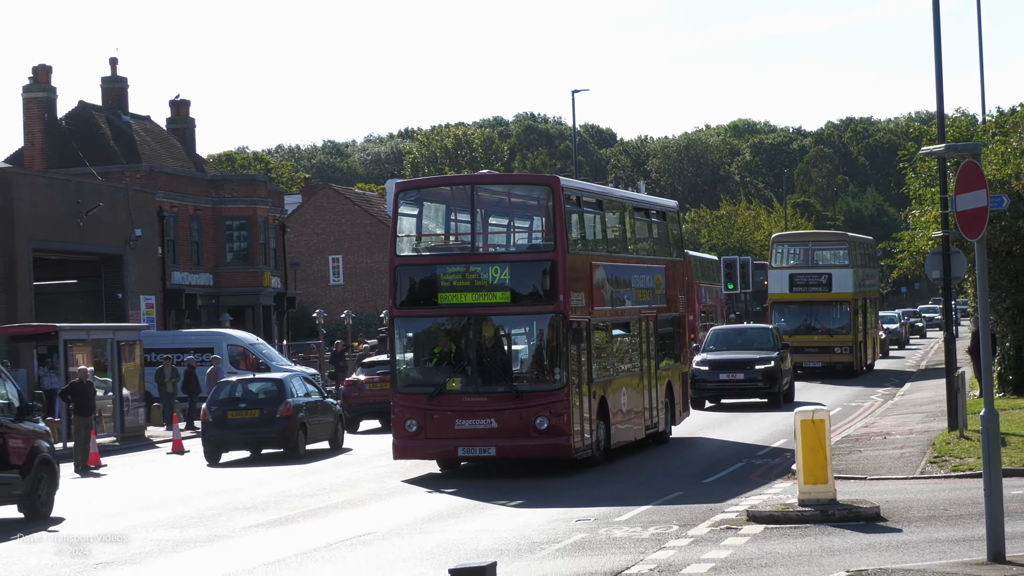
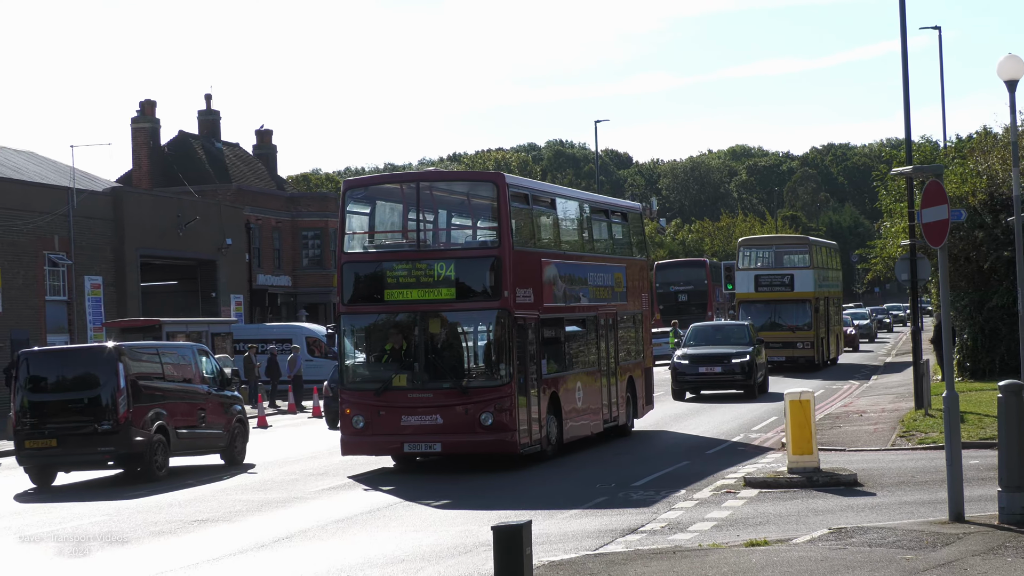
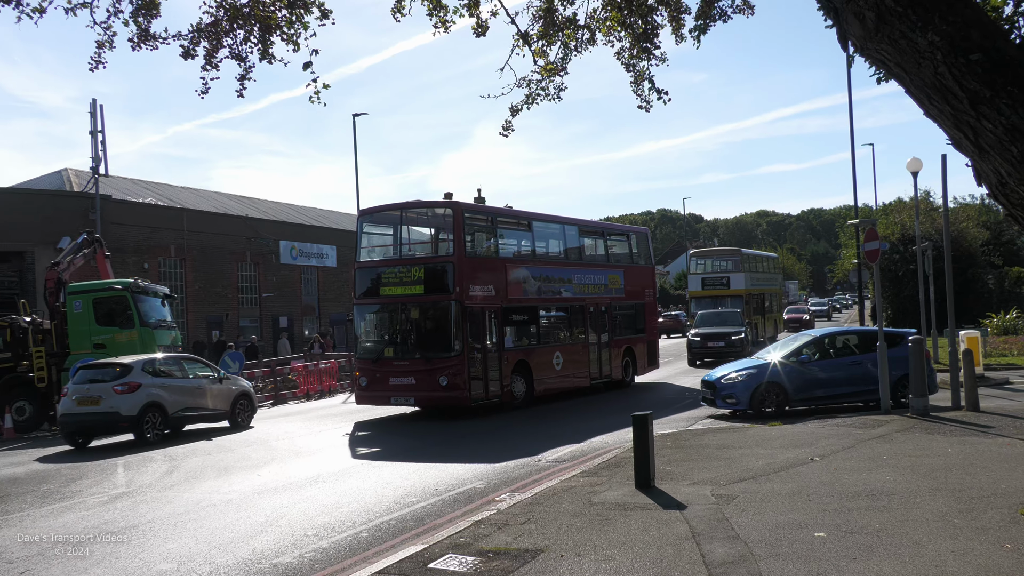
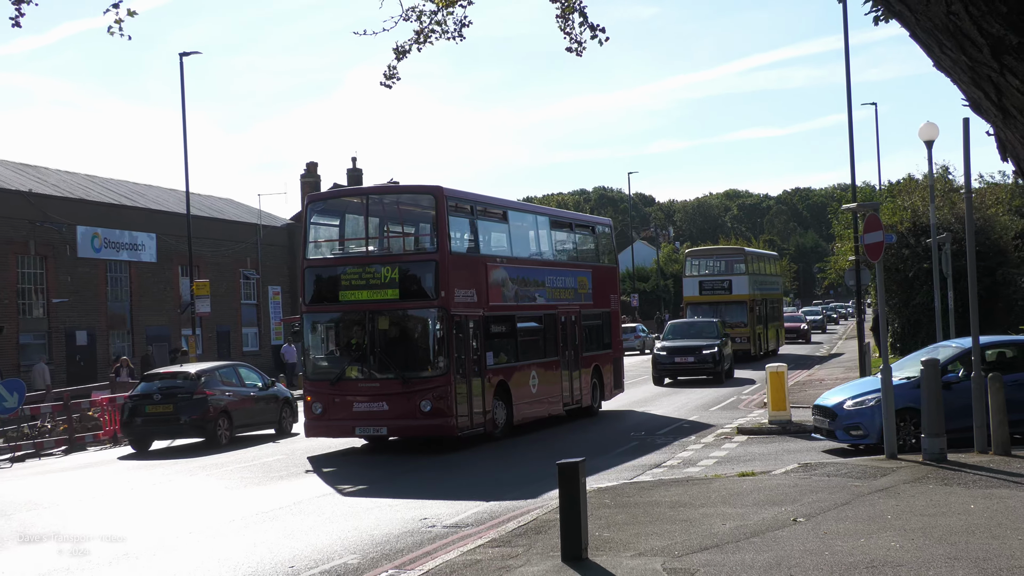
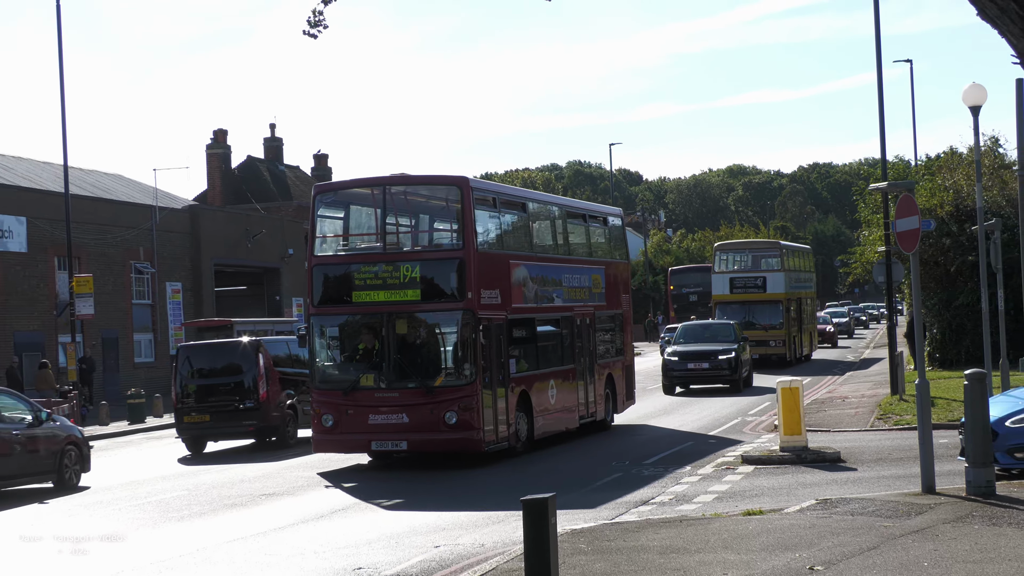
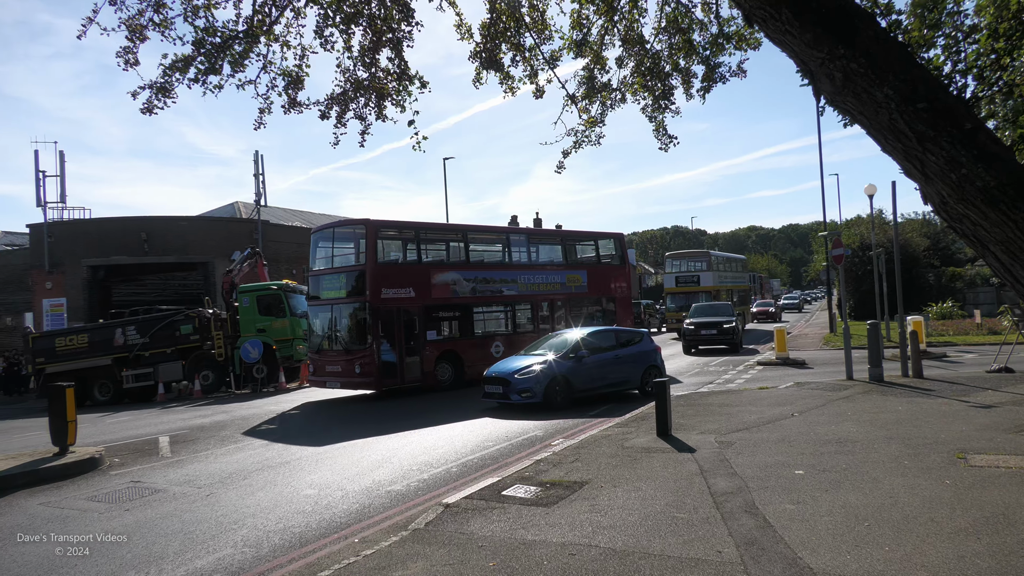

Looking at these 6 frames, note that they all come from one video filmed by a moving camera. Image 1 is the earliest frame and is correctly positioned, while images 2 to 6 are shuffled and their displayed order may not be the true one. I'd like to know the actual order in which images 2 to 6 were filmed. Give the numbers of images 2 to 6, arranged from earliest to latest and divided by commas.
2, 5, 4, 3, 6
